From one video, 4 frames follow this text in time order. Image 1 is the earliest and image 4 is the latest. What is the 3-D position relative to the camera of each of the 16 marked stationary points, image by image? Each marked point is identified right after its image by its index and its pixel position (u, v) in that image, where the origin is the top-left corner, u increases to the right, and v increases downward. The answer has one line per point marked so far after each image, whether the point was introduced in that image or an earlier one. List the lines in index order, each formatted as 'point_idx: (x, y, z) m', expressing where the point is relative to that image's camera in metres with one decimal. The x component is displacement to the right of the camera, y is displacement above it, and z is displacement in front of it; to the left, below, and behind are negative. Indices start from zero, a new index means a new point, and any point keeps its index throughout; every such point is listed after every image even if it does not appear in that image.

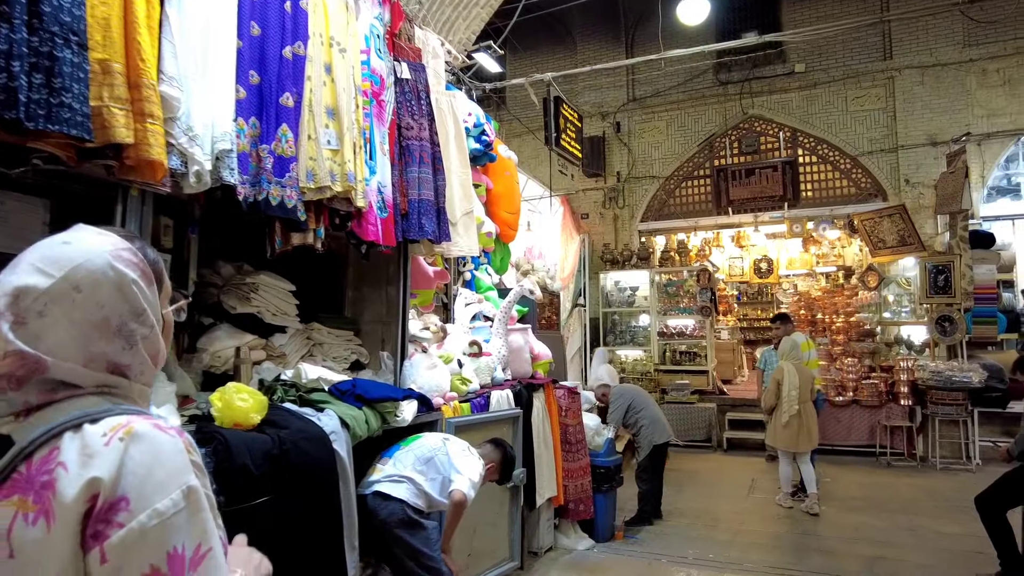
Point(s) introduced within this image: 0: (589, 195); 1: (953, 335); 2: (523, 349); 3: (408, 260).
0: (+1.1, +1.3, +9.3) m
1: (+4.5, -0.5, +6.7) m
2: (+0.1, -0.4, +3.9) m
3: (-0.5, +0.1, +3.1) m
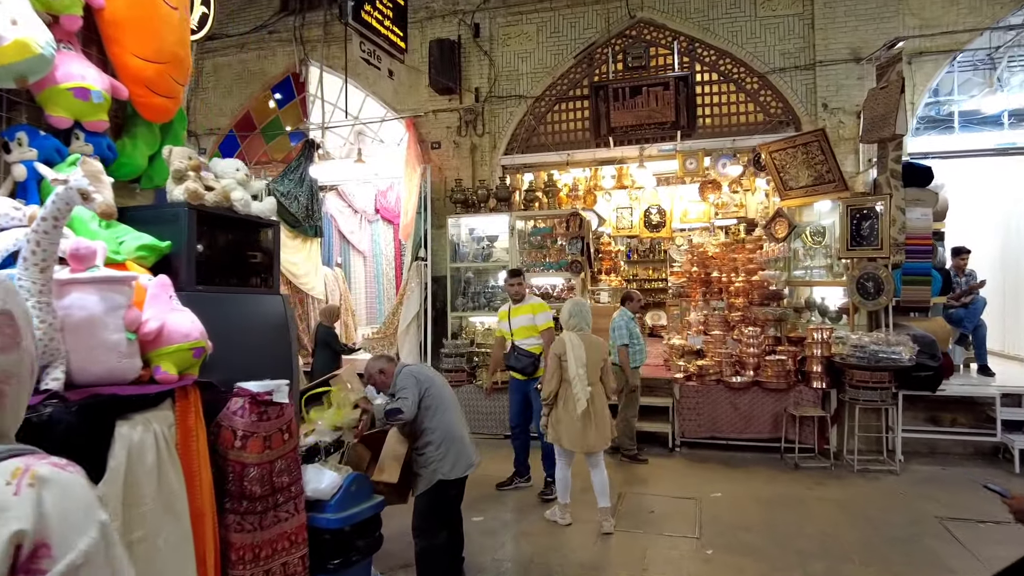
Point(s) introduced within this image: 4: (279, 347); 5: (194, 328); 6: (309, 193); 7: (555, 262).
0: (-0.8, +1.9, +7.2) m
1: (+2.9, -0.1, +5.2) m
2: (-1.1, -0.1, +1.8) m
3: (-1.6, +0.4, +1.0) m
4: (-0.9, -0.2, +2.7) m
5: (-1.0, -0.1, +2.1) m
6: (-2.3, +1.1, +7.5) m
7: (+0.4, +0.3, +6.4) m
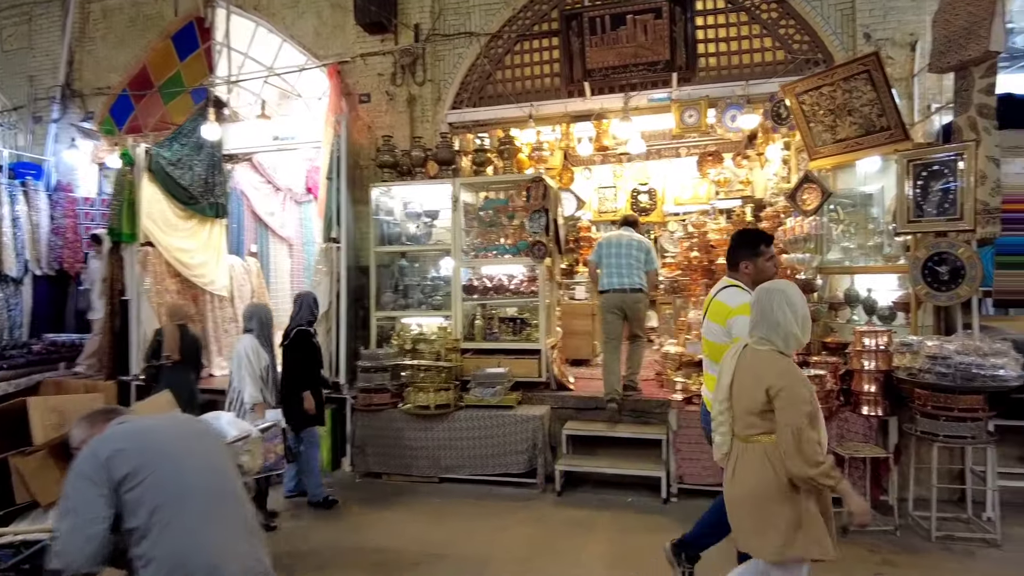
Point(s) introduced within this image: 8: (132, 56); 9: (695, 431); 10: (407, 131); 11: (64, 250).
0: (-1.2, +1.9, +5.7) m
1: (+2.5, 0.0, +3.7) m
2: (-1.5, 0.0, +0.3) m
3: (-1.9, +0.4, -0.6) m
4: (-1.3, -0.1, +1.1) m
5: (-1.4, 0.0, +0.5) m
6: (-2.7, +1.1, +5.9) m
7: (0.0, +0.3, +4.9) m
8: (-3.9, +2.4, +6.8) m
9: (+1.1, -0.9, +4.0) m
10: (-0.9, +1.3, +5.6) m
11: (-4.3, +0.4, +6.3) m
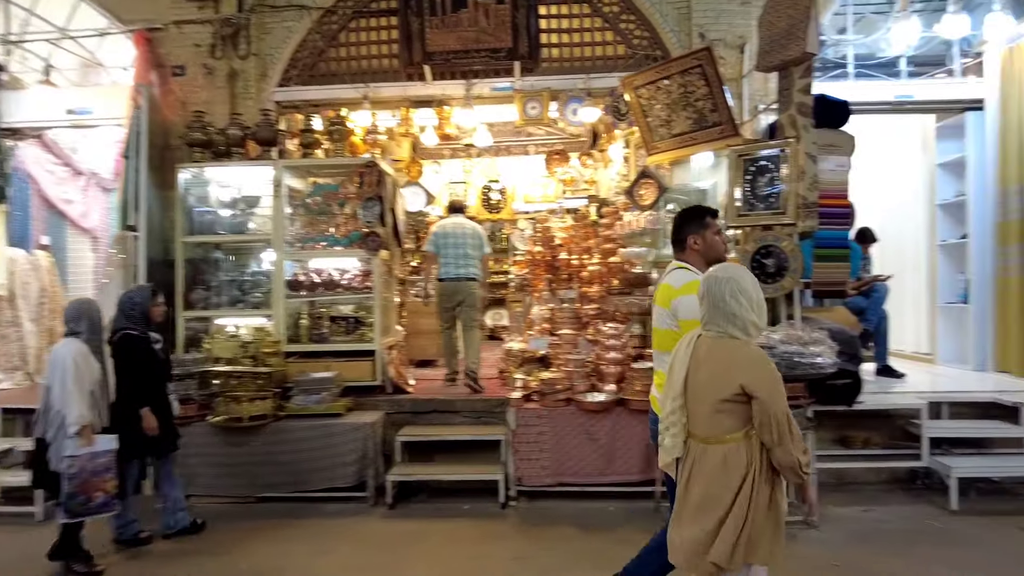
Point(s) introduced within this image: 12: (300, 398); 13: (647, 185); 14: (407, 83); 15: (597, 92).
0: (-2.5, +2.0, +5.0) m
1: (+1.5, 0.0, +3.8) m
2: (-1.6, 0.0, -0.3) m
3: (-1.9, +0.5, -1.3) m
4: (-1.6, -0.1, +0.5) m
5: (-1.6, 0.0, -0.1) m
6: (-4.0, +1.1, +5.0) m
7: (-1.1, +0.3, +4.5) m
8: (-5.3, +2.4, +5.5) m
9: (+0.2, -0.8, +3.9) m
10: (-2.1, +1.3, +5.0) m
11: (-5.6, +0.4, +5.0) m
12: (-1.3, -0.7, +4.1) m
13: (+1.0, +0.7, +4.6) m
14: (-0.8, +1.5, +4.9) m
15: (+0.7, +1.5, +4.9) m
